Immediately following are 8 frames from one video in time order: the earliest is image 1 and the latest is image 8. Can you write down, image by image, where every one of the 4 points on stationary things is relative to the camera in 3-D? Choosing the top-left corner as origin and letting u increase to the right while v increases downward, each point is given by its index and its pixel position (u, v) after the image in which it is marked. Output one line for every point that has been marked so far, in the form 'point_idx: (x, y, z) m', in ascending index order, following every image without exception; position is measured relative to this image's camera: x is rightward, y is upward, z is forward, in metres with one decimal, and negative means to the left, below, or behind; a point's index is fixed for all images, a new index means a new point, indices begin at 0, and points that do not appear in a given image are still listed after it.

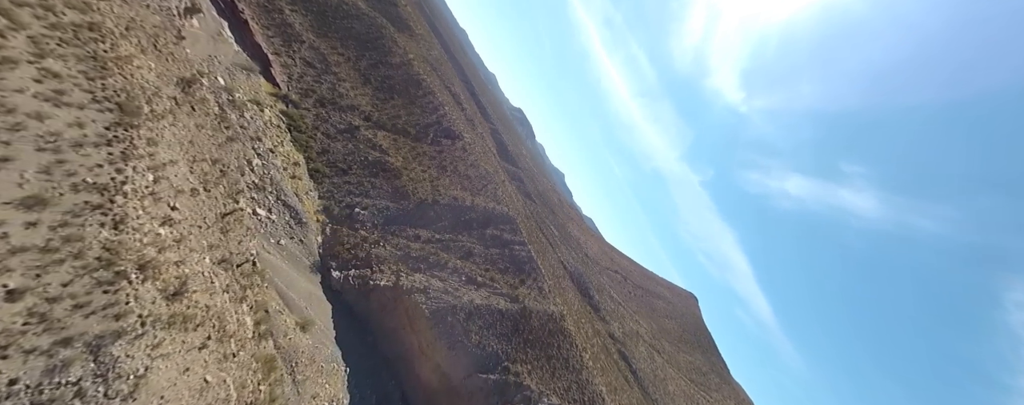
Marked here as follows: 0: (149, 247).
0: (-7.5, -0.9, +7.3) m
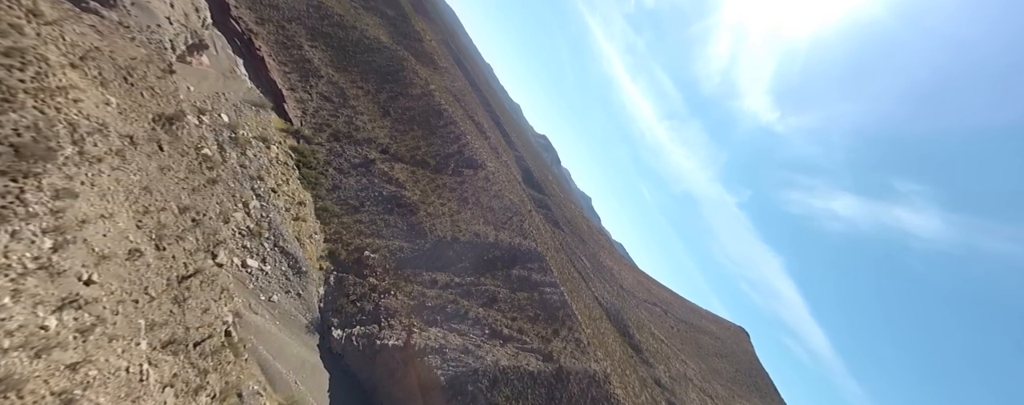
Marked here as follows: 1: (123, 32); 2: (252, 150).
0: (-7.0, -2.1, +5.0) m
1: (-13.3, +5.8, +12.0) m
2: (-13.0, +2.6, +17.6) m
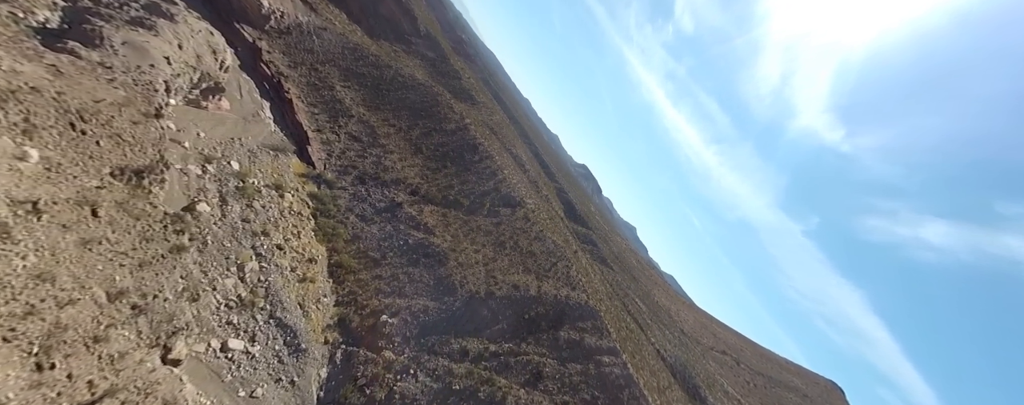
0: (-6.5, -3.3, +2.0) m
1: (-12.1, +3.8, +10.4) m
2: (-11.1, +0.1, +15.6) m
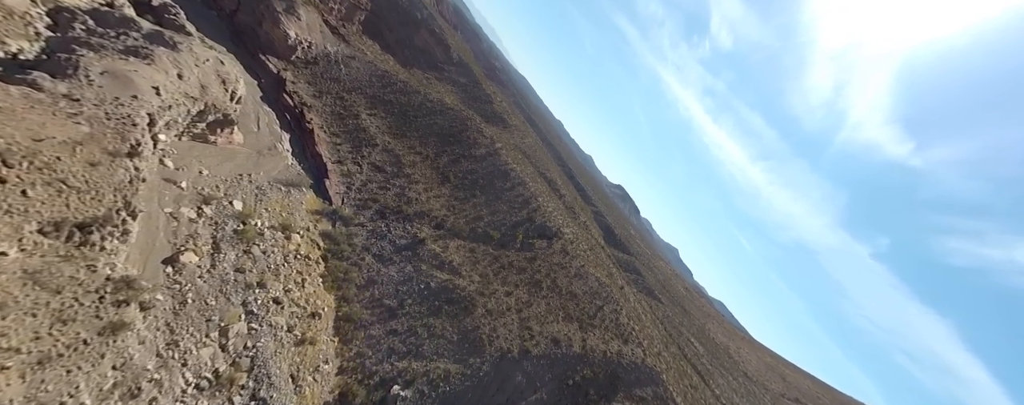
0: (-6.4, -4.1, -0.5) m
1: (-11.2, +2.4, +8.8) m
2: (-9.7, -1.6, +13.6) m
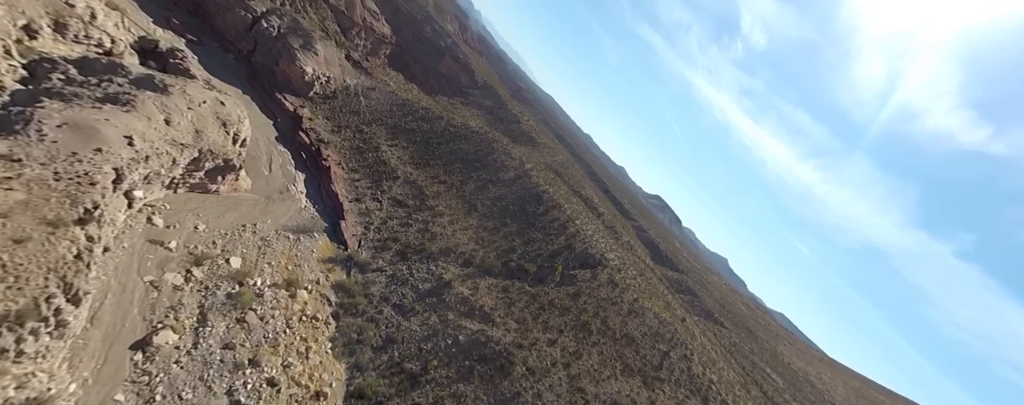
0: (-6.2, -5.1, -2.9) m
1: (-10.5, +0.6, +7.2) m
2: (-8.3, -3.5, +11.6) m
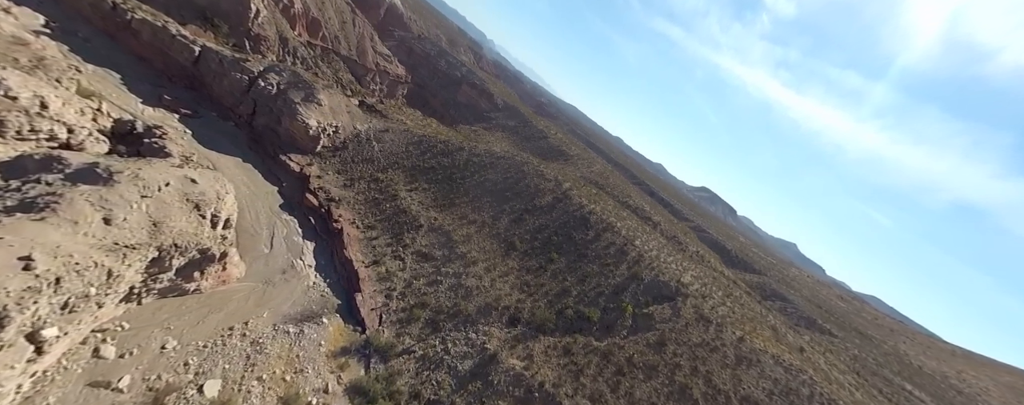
0: (-5.7, -6.7, -6.4) m
1: (-9.8, -2.2, +4.4) m
2: (-6.5, -6.0, +8.4) m
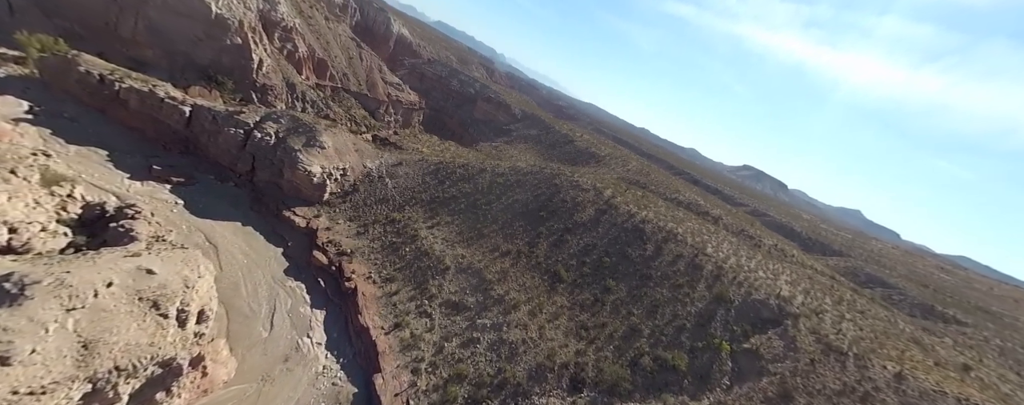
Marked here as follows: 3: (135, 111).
0: (-5.2, -8.1, -9.5) m
1: (-8.9, -4.4, +1.7) m
2: (-4.7, -7.8, +5.3) m
3: (-20.6, +5.0, +19.3) m
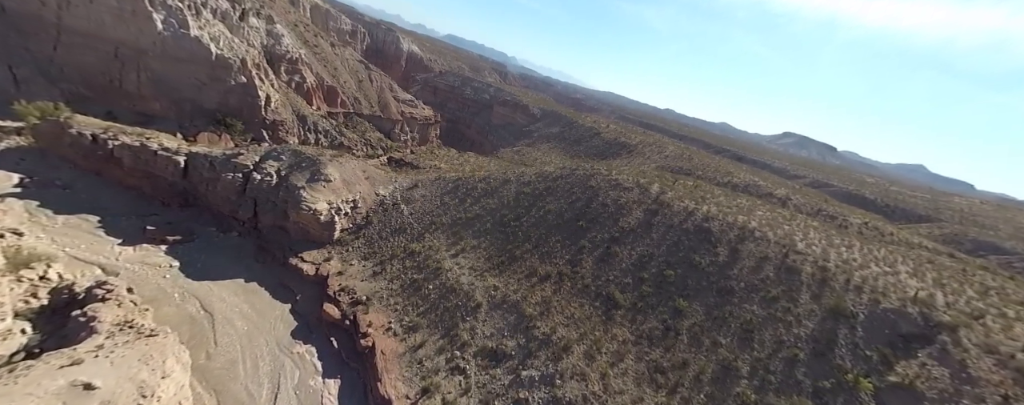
0: (-4.9, -9.4, -12.1) m
1: (-8.1, -6.2, -0.6) m
2: (-3.3, -9.0, +2.6) m
3: (-19.5, +1.7, +18.0) m
